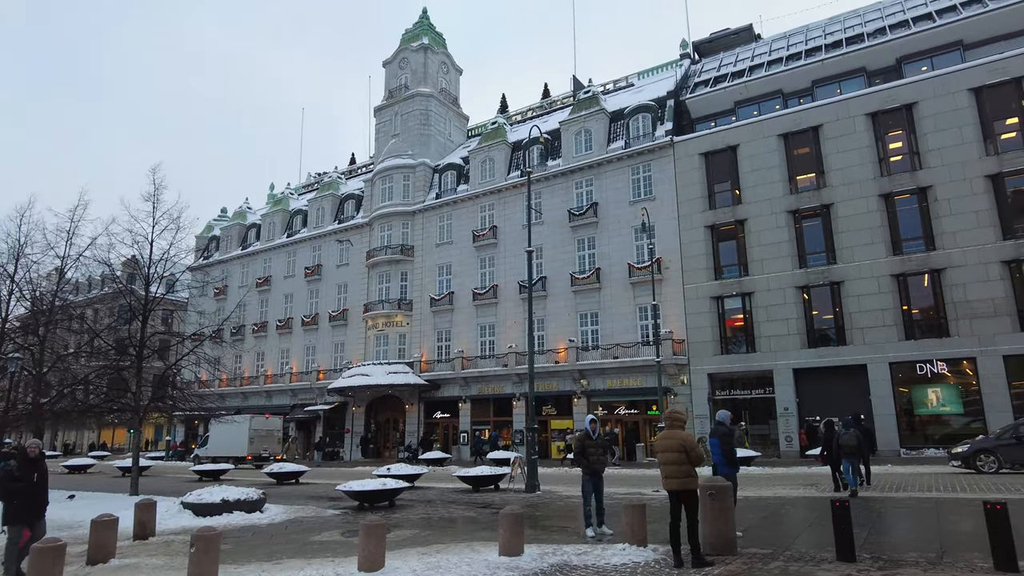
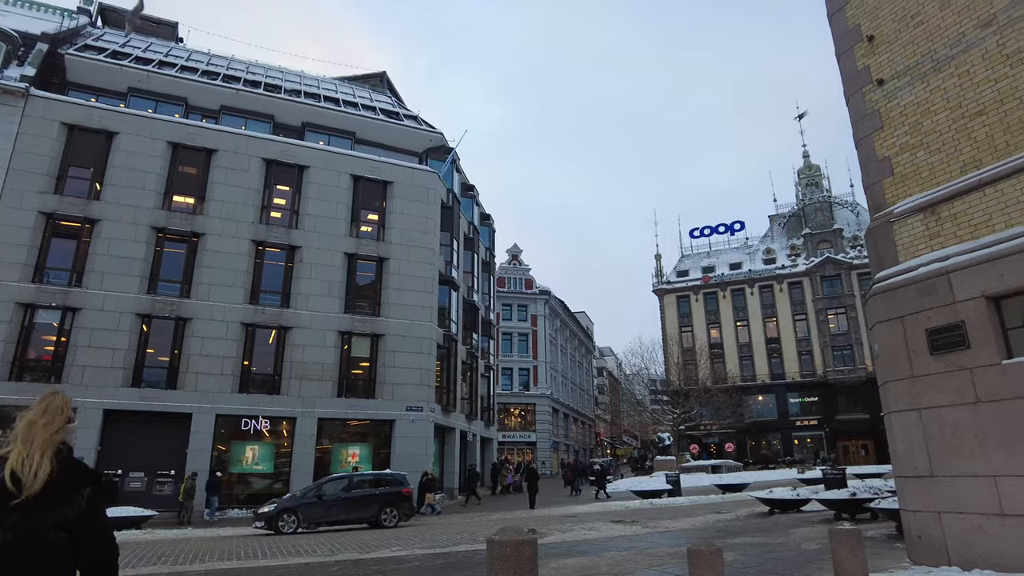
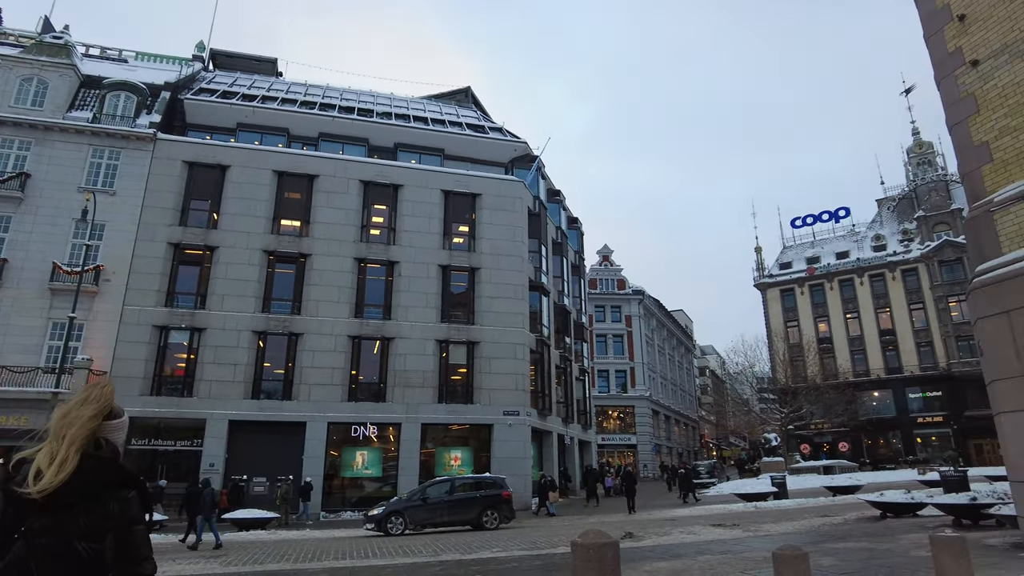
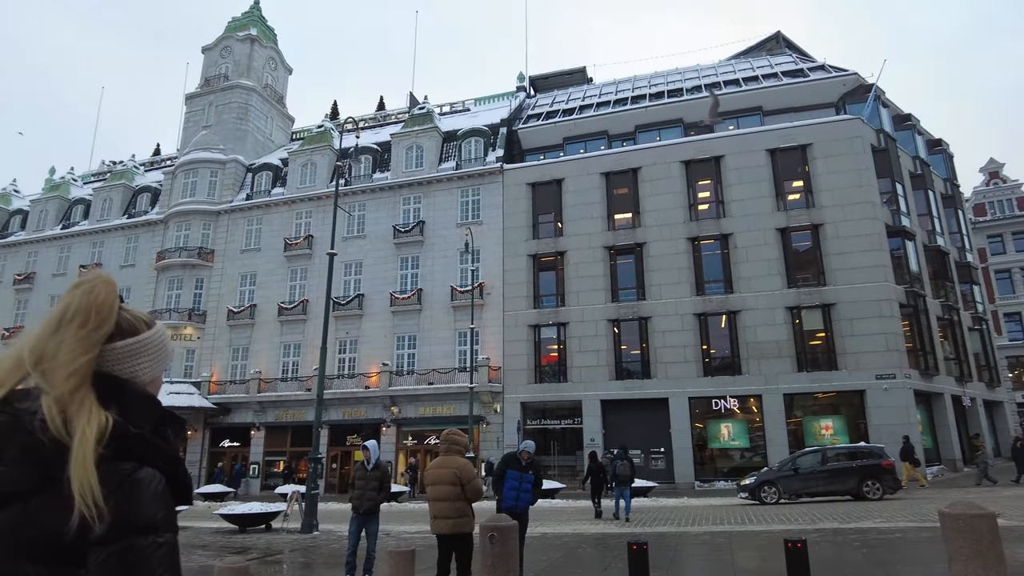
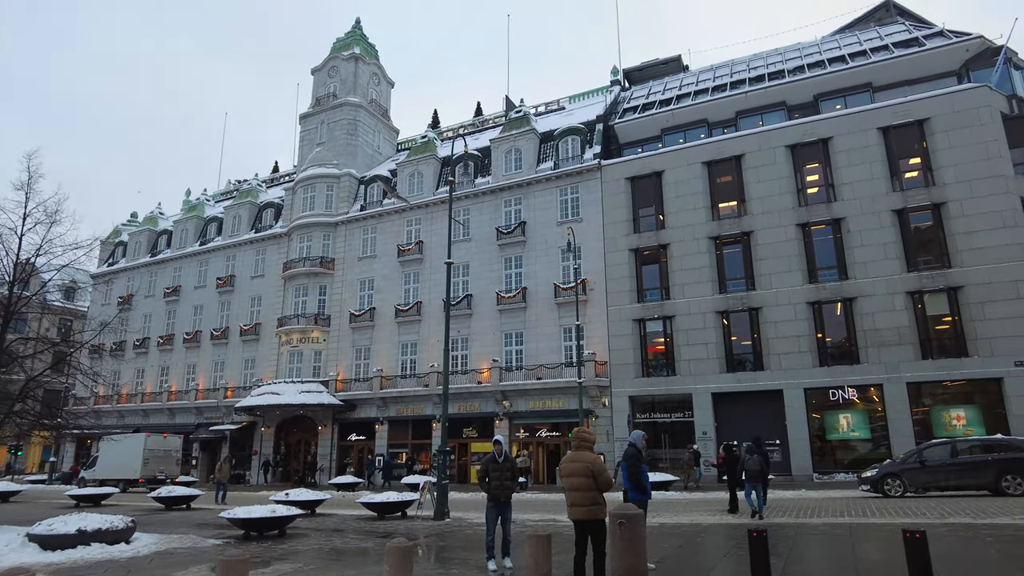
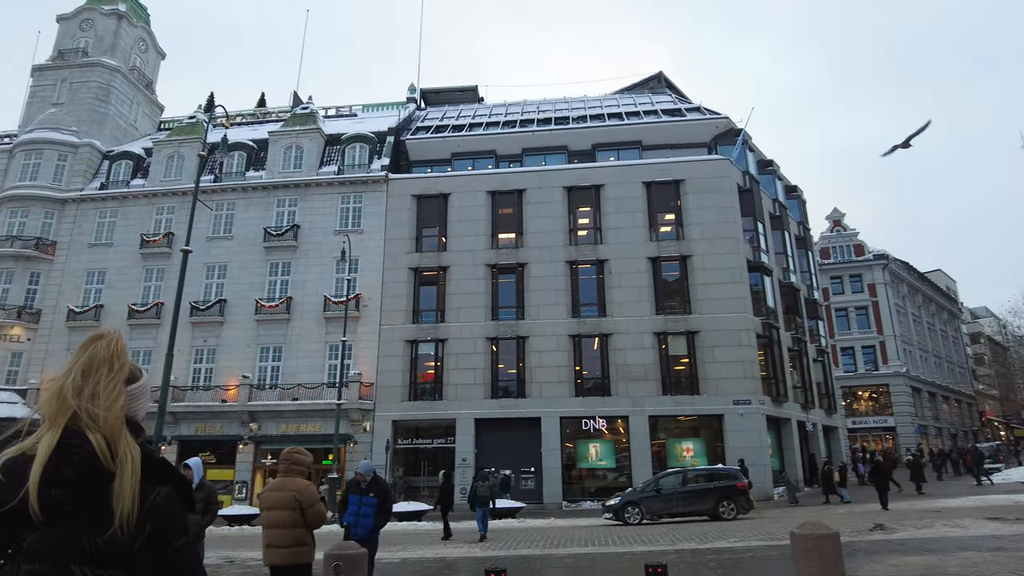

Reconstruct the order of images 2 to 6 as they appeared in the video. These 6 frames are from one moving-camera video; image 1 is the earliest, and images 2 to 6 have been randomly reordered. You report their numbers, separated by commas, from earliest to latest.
5, 4, 6, 3, 2
